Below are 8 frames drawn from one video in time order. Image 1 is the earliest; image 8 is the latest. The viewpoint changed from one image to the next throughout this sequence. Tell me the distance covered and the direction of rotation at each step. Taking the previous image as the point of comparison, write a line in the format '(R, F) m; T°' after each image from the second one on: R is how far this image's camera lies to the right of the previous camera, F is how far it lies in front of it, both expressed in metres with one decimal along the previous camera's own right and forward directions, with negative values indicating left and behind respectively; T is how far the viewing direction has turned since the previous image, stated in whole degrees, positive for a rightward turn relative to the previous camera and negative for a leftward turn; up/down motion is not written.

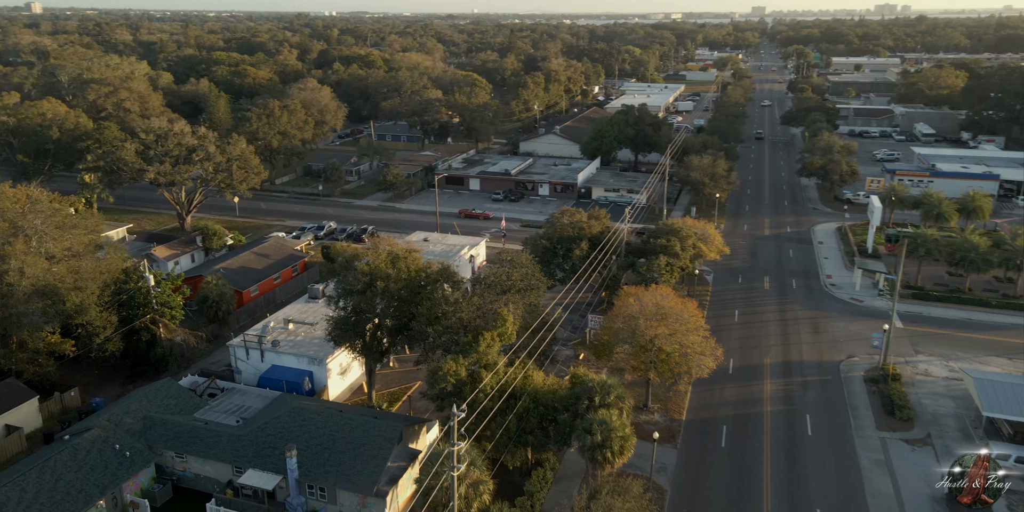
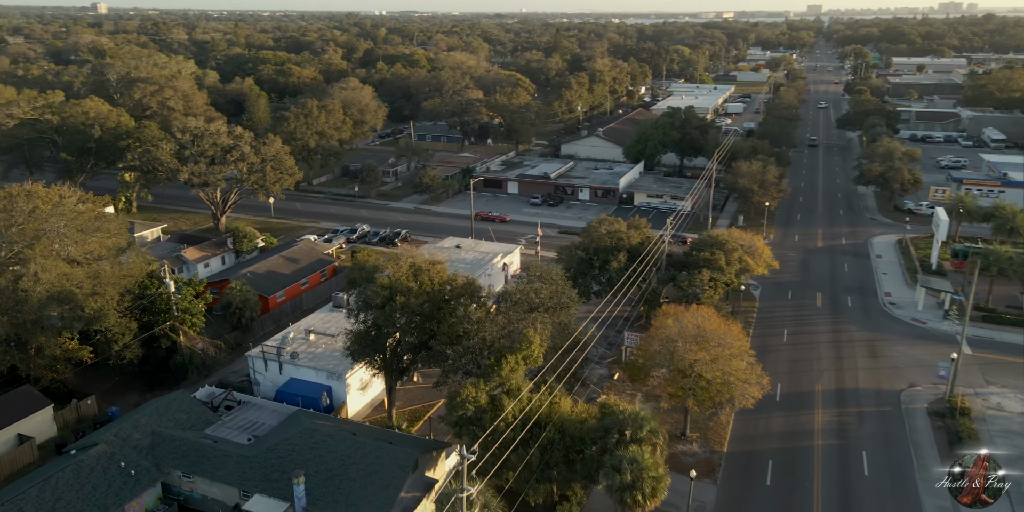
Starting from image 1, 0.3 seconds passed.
(+0.6, +2.1) m; -3°
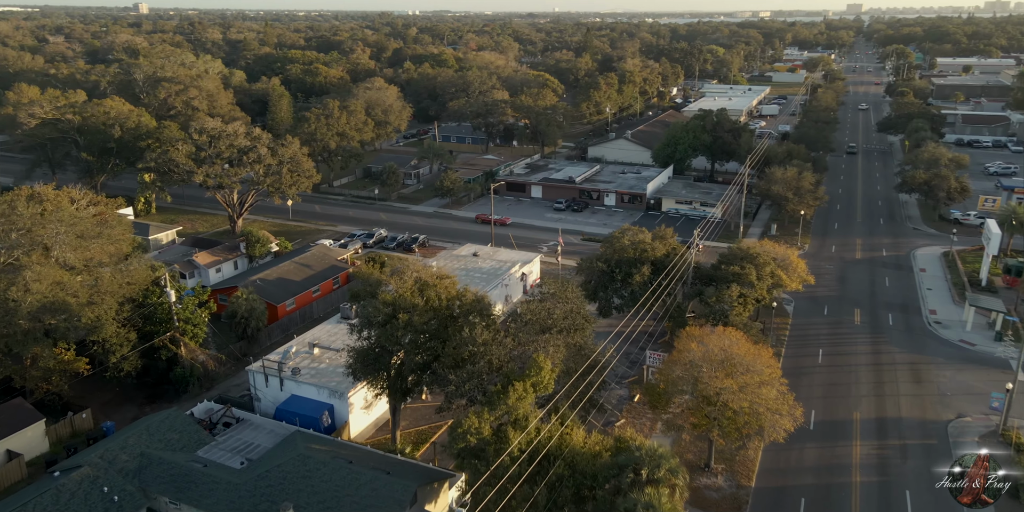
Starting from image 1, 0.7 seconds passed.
(+0.7, +2.1) m; -2°
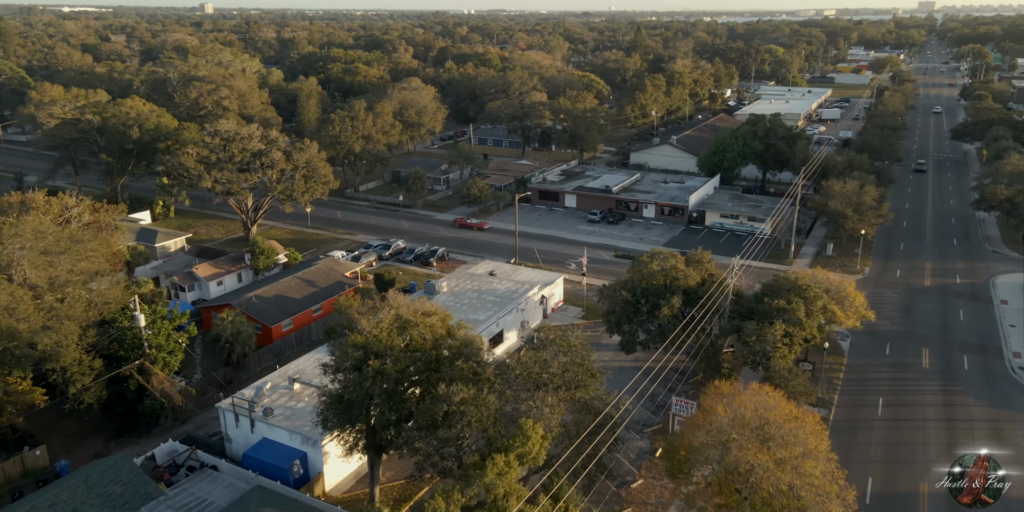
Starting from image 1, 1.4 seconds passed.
(+1.7, +4.5) m; -4°
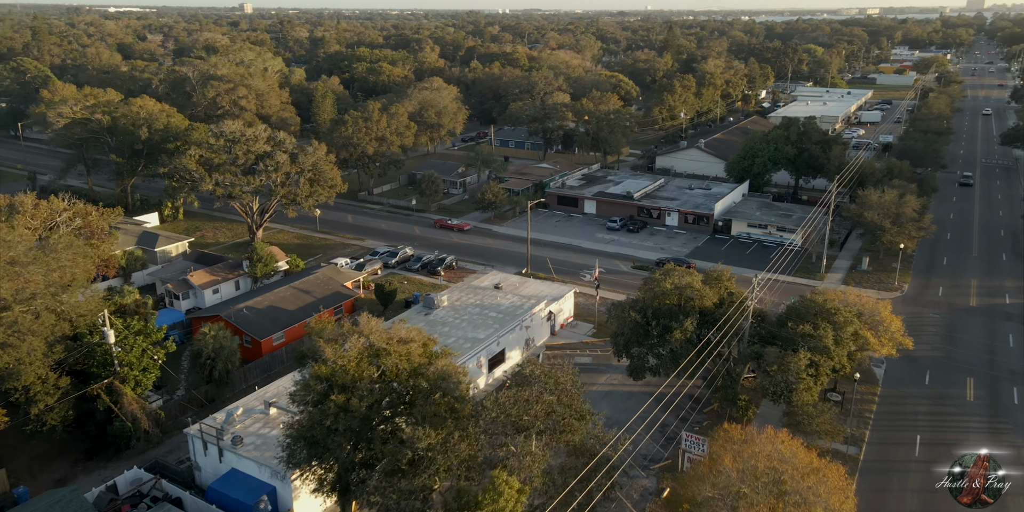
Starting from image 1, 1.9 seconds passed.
(+1.4, +2.7) m; -2°
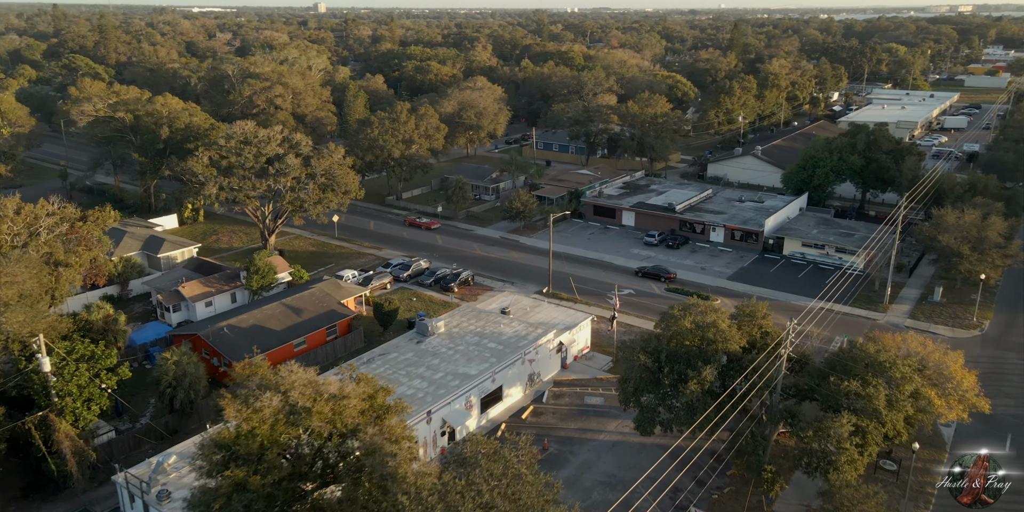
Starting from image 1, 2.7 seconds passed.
(+2.5, +4.6) m; -5°
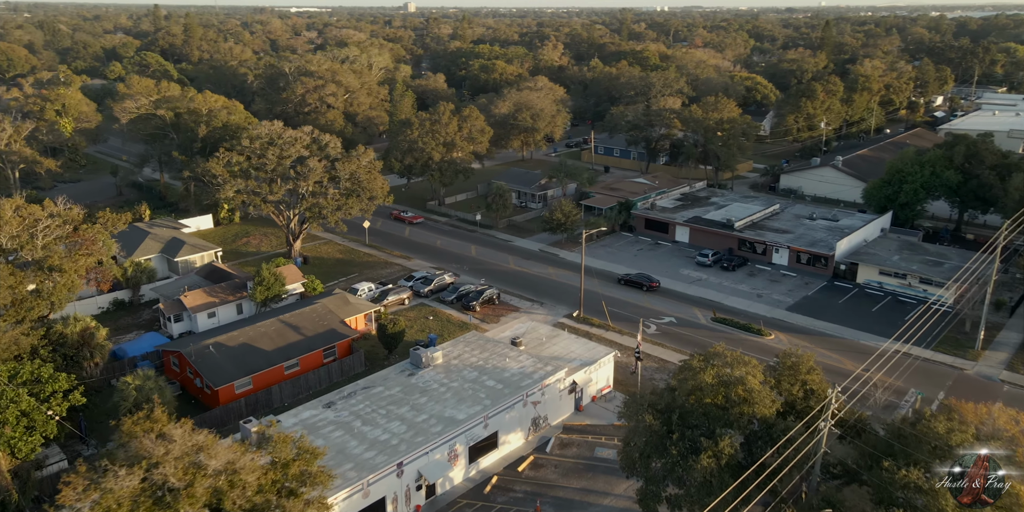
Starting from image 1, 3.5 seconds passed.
(+2.7, +4.5) m; -6°
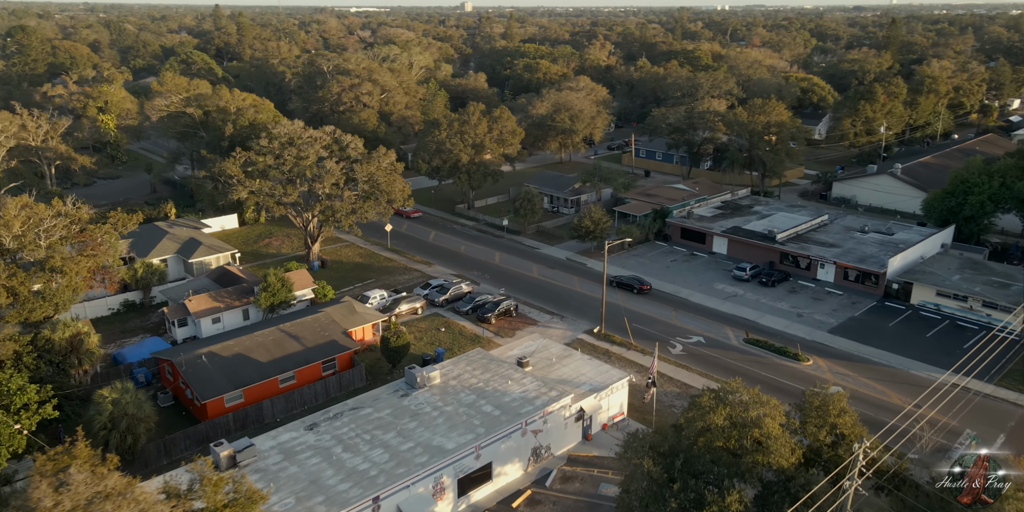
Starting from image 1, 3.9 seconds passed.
(+1.6, +2.5) m; -4°
